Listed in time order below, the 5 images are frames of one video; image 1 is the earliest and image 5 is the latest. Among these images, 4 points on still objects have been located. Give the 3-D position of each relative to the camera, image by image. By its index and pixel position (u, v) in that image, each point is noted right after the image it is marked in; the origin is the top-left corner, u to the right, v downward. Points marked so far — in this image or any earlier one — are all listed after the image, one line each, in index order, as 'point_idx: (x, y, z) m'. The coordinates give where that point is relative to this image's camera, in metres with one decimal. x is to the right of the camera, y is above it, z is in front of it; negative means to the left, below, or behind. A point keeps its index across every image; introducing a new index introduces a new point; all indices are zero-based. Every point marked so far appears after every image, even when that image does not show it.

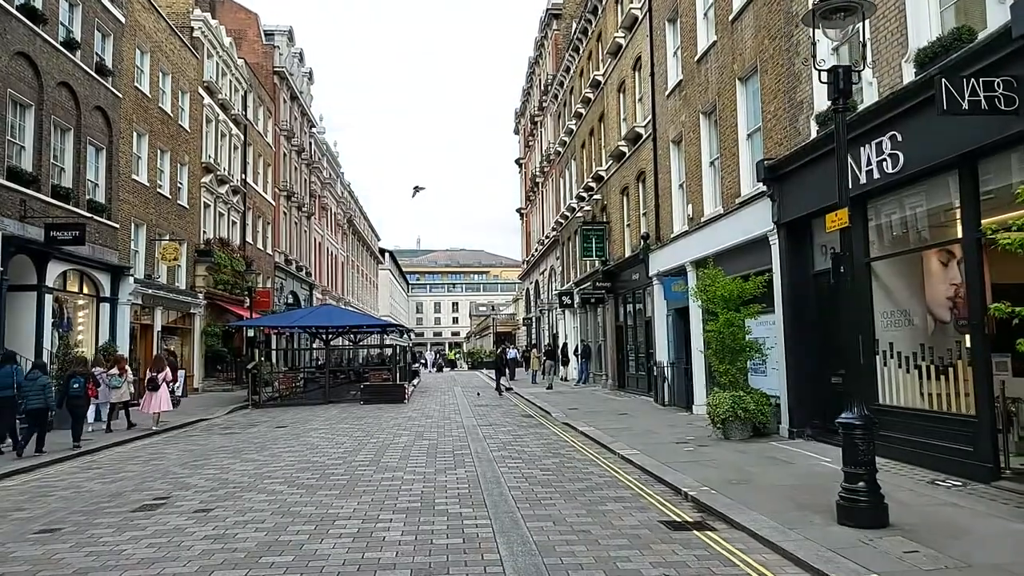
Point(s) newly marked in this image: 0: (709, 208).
0: (+4.6, +1.9, +17.5) m
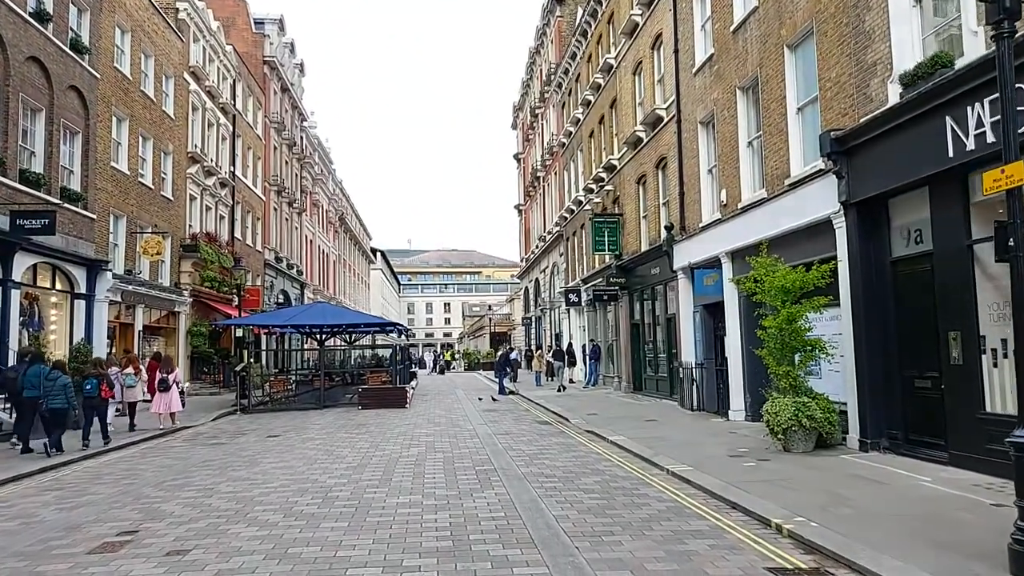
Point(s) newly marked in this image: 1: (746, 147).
0: (+4.9, +2.0, +15.9) m
1: (+4.9, +3.0, +16.0) m
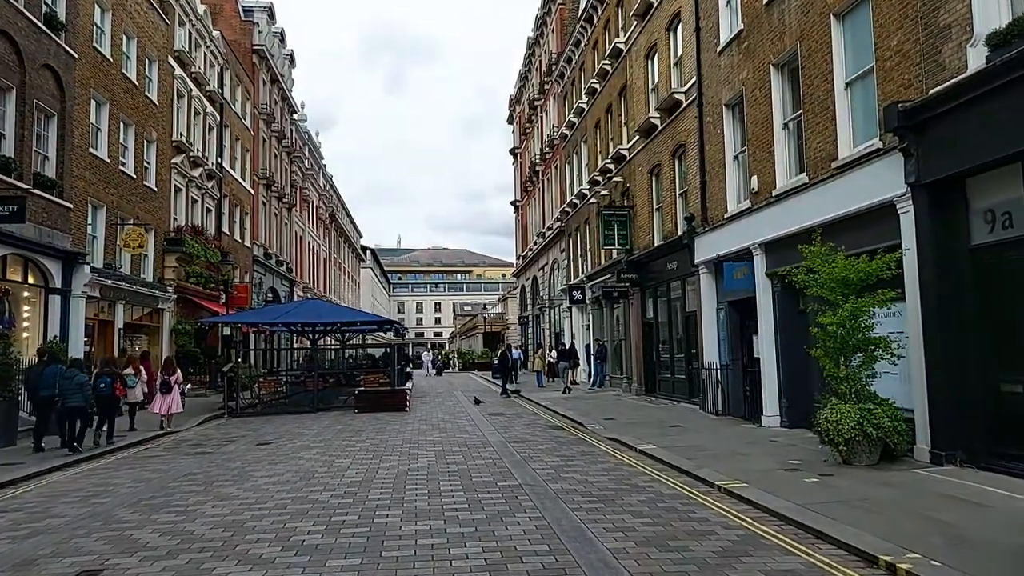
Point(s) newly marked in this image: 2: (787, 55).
0: (+5.2, +2.1, +14.6) m
1: (+5.2, +3.1, +14.7) m
2: (+5.2, +4.4, +14.4) m
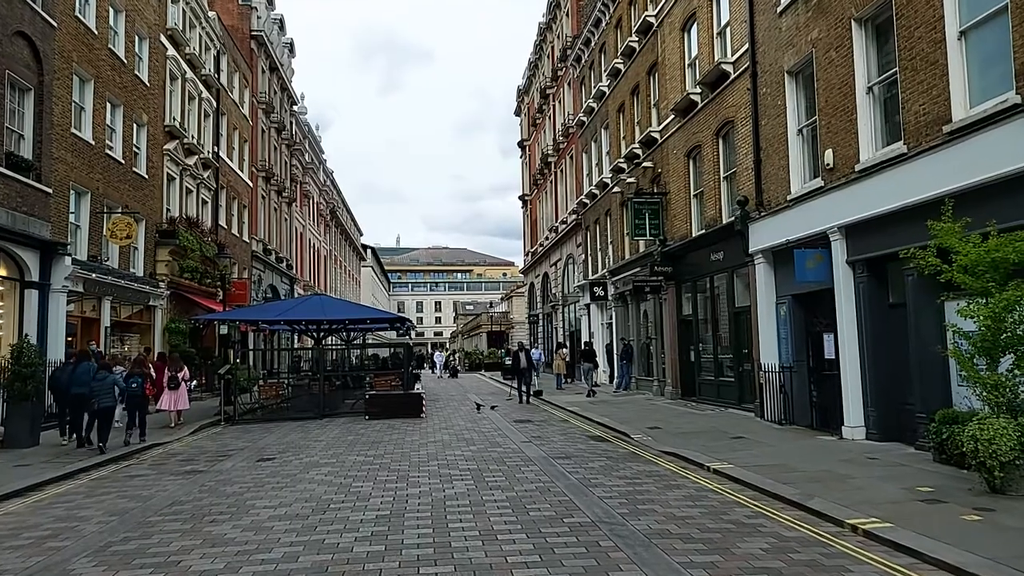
0: (+5.9, +2.3, +12.5) m
1: (+5.9, +3.3, +12.7) m
2: (+5.9, +4.6, +12.4) m
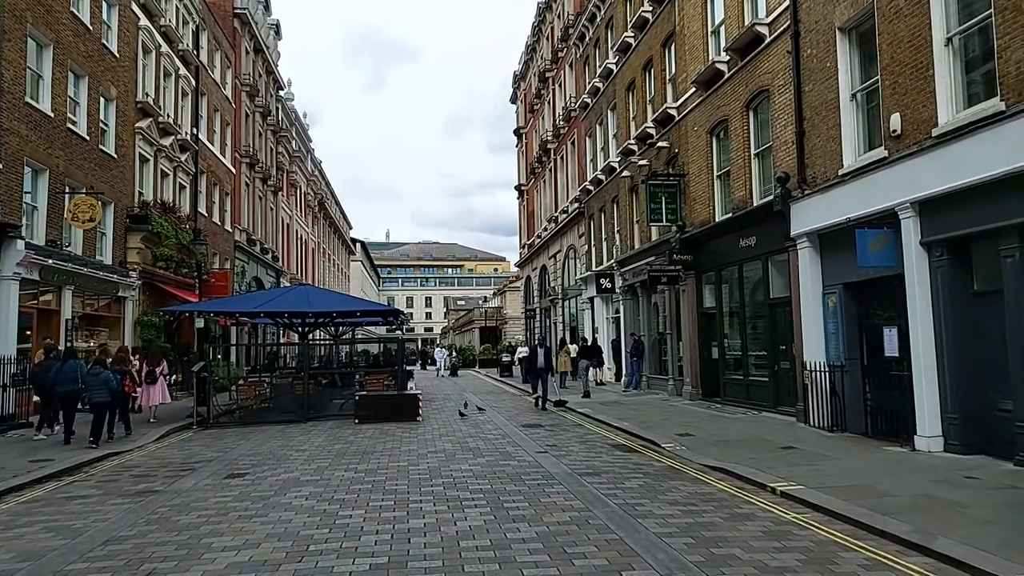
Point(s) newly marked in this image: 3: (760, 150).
0: (+6.2, +2.5, +10.6) m
1: (+6.2, +3.5, +10.8) m
2: (+6.2, +4.8, +10.5) m
3: (+5.4, +3.0, +16.5) m
